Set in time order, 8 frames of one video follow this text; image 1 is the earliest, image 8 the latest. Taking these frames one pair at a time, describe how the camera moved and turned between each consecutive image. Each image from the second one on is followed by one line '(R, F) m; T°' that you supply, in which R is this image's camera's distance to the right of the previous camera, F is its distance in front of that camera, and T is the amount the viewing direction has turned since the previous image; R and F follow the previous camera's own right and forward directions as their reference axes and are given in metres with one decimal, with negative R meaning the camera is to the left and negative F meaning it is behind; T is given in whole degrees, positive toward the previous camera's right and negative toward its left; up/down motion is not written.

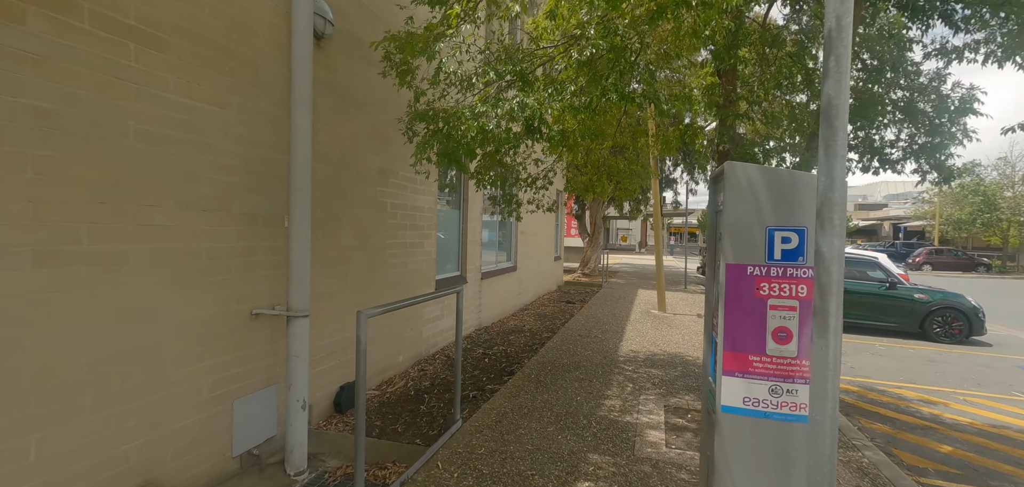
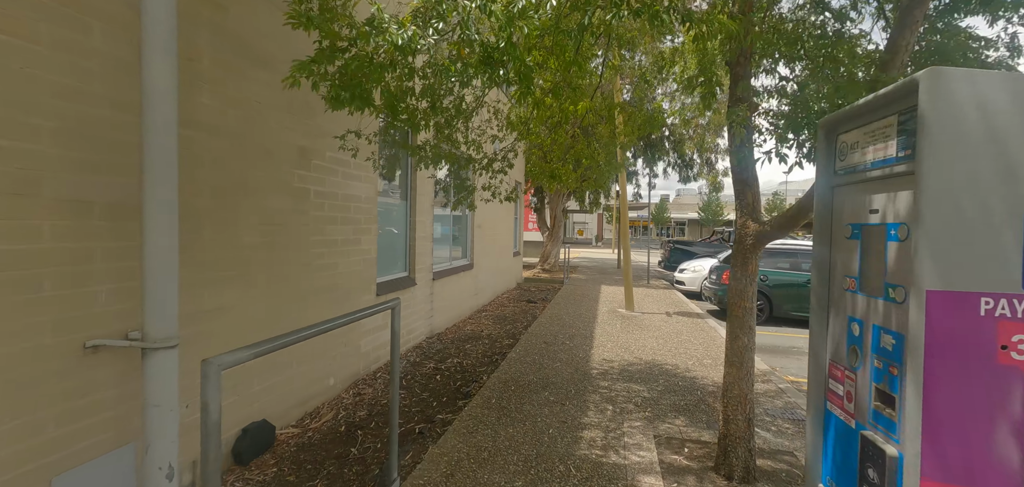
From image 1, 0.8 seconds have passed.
(0.0, +0.8) m; +6°
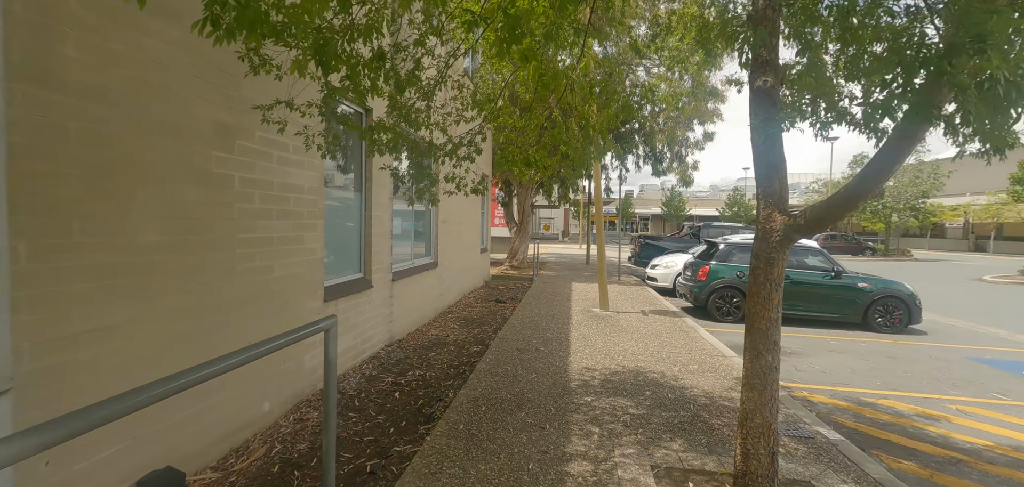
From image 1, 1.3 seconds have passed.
(0.0, +0.6) m; +4°
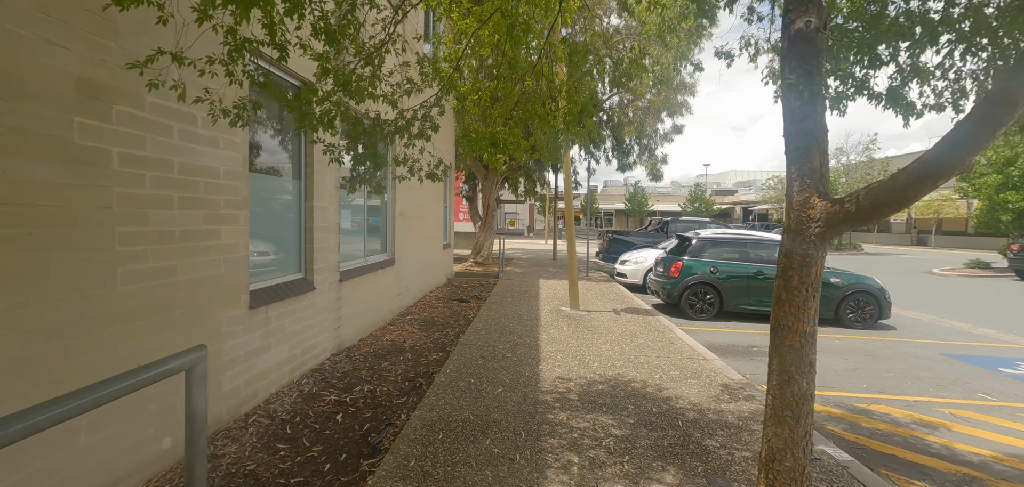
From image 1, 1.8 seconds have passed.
(0.0, +0.6) m; +4°
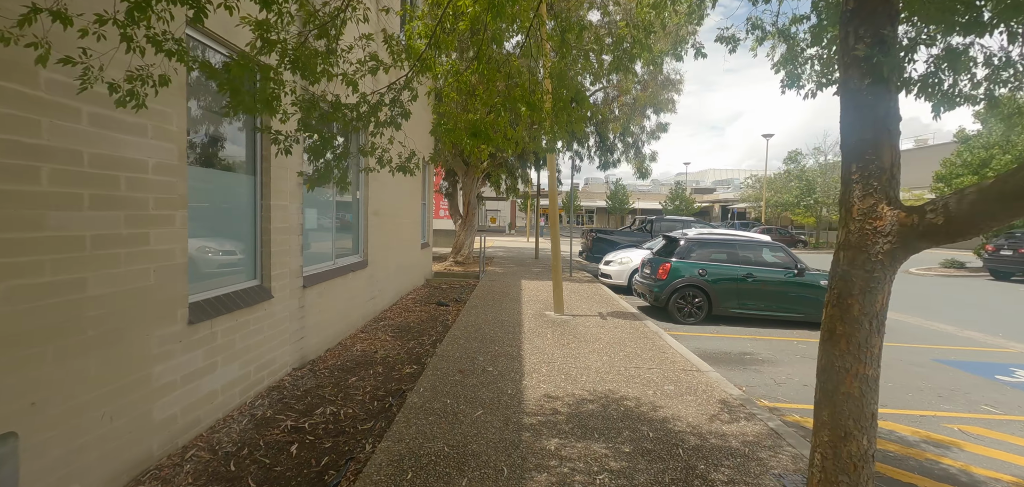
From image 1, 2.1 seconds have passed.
(0.0, +0.4) m; +2°
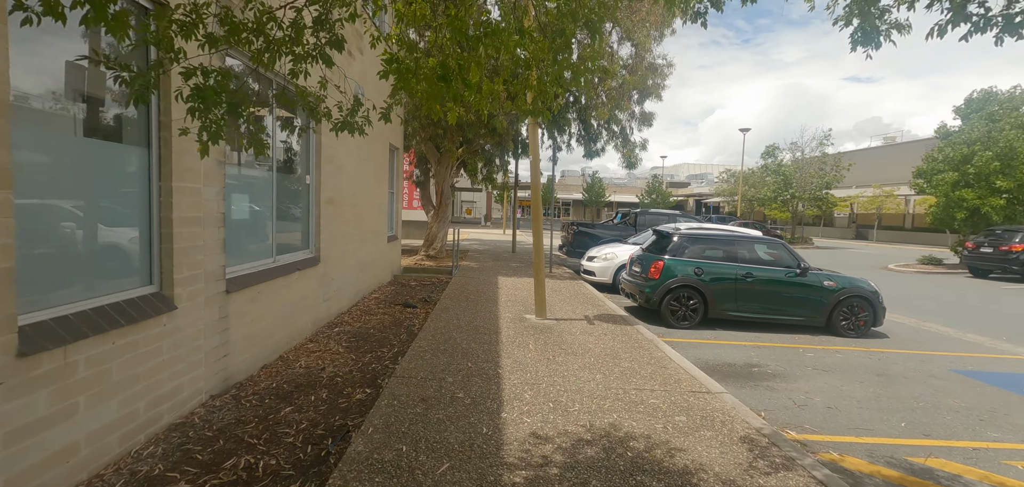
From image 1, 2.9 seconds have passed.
(0.0, +0.9) m; +3°
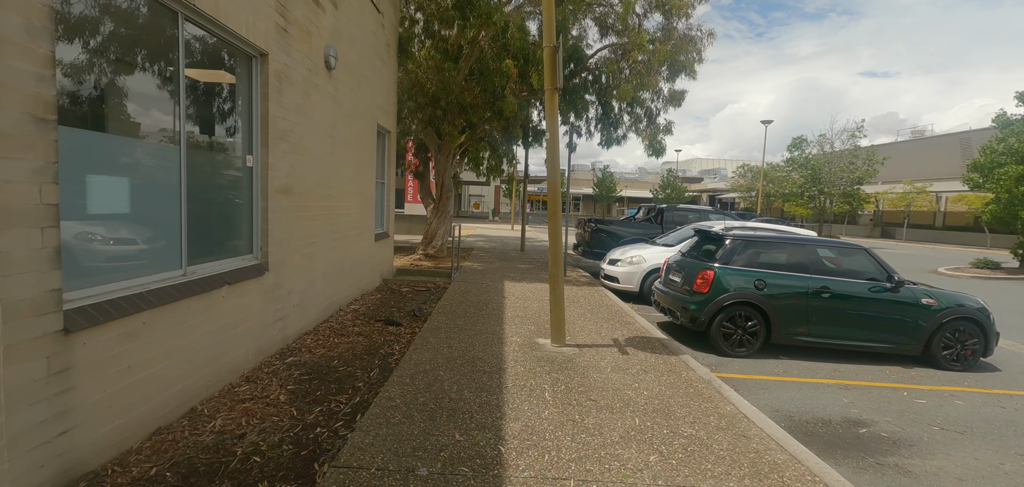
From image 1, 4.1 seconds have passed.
(0.0, +1.5) m; -1°
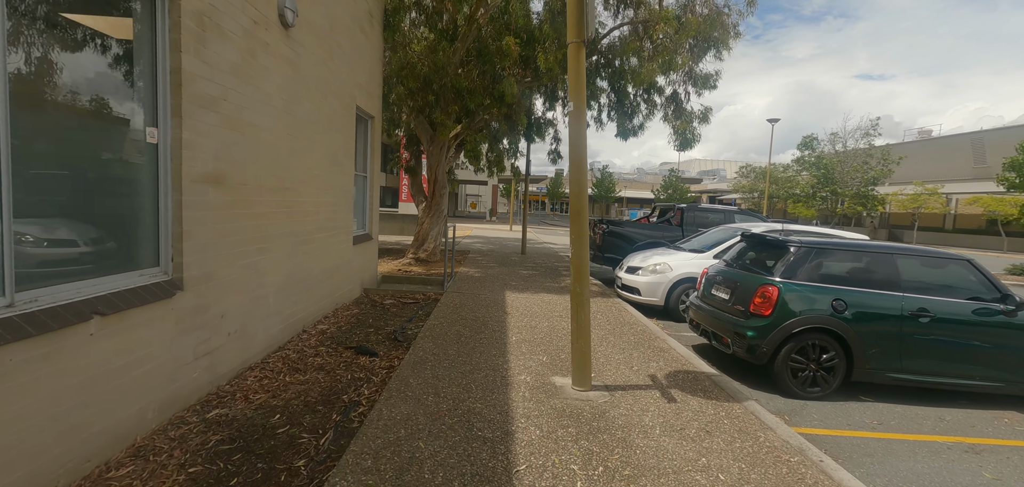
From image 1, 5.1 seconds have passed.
(-0.1, +1.3) m; 0°
